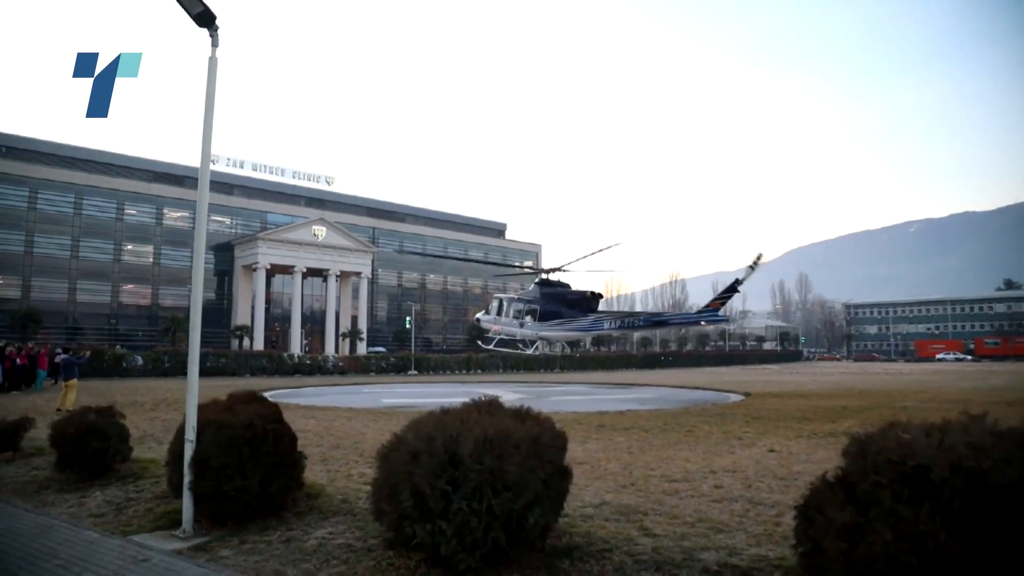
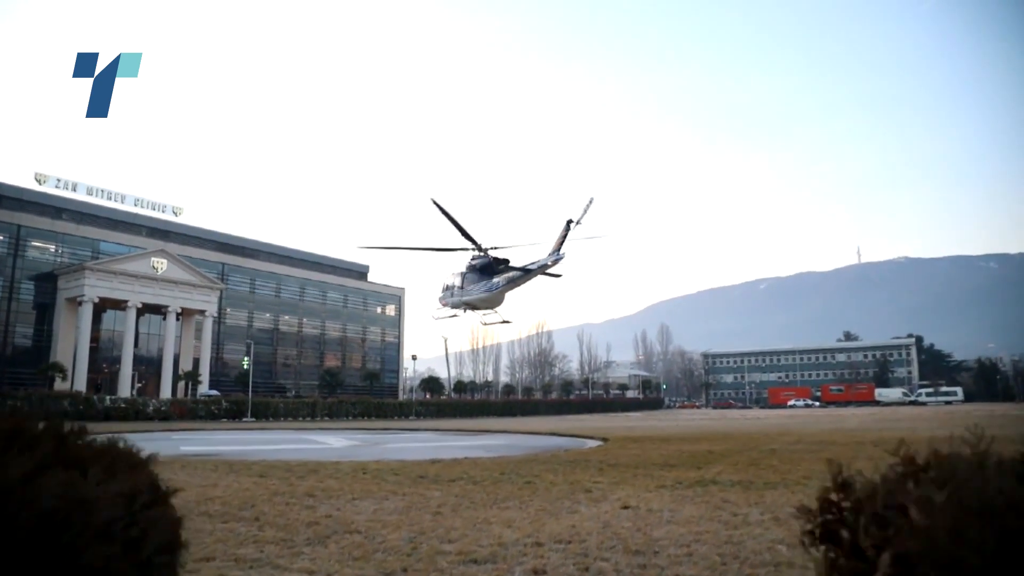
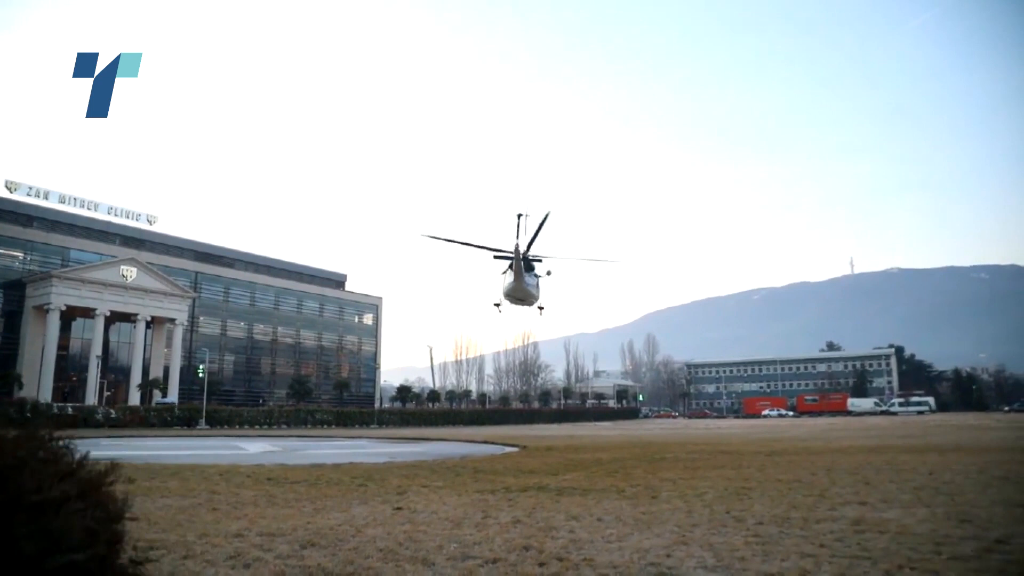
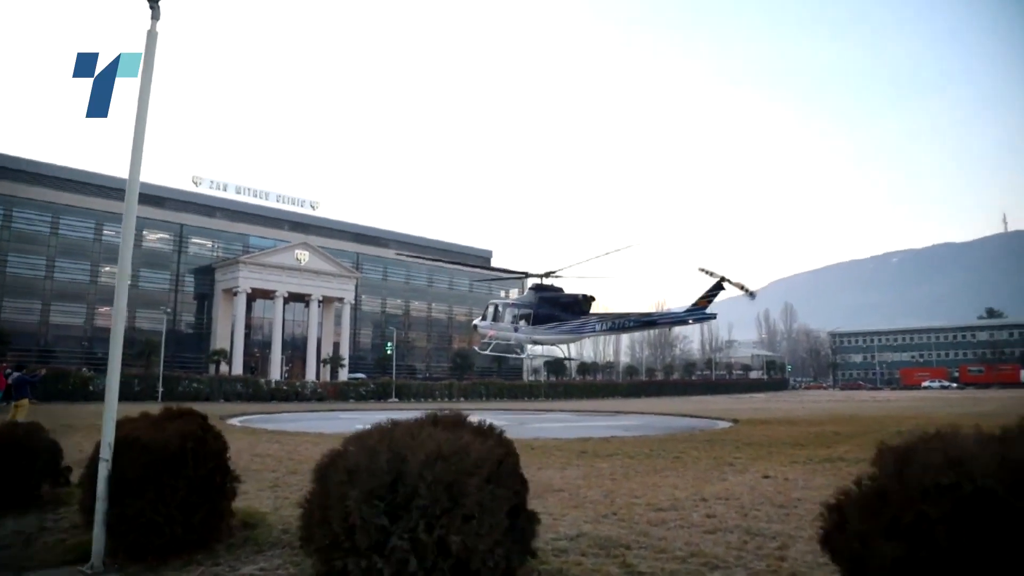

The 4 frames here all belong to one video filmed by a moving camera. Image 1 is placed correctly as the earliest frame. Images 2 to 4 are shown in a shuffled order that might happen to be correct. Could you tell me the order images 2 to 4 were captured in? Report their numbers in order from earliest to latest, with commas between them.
4, 2, 3
